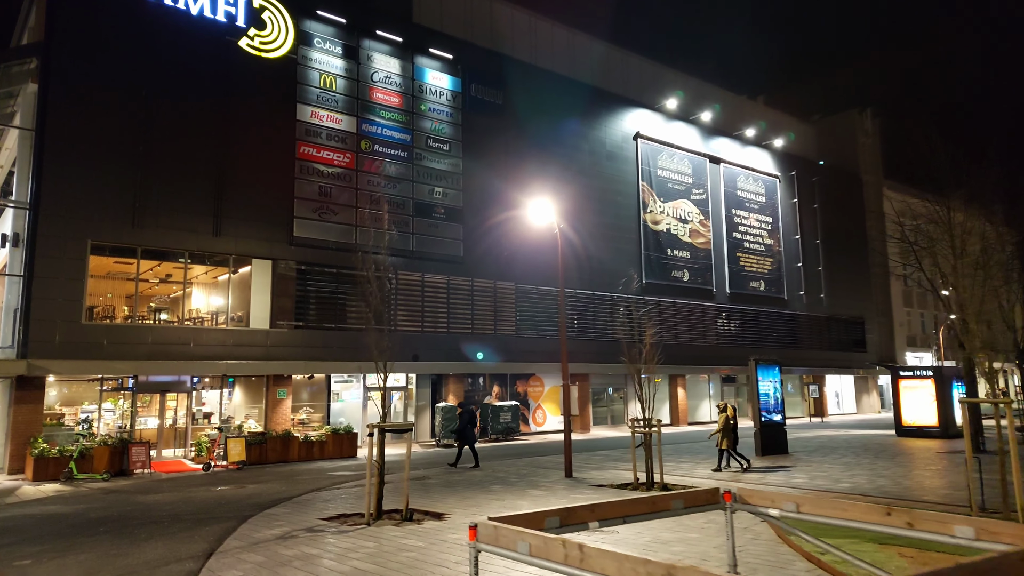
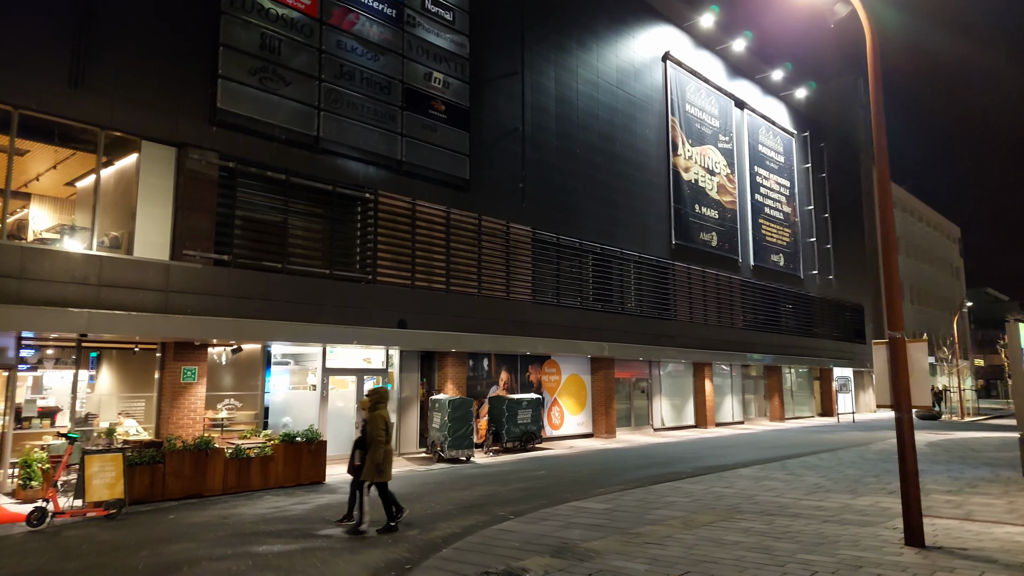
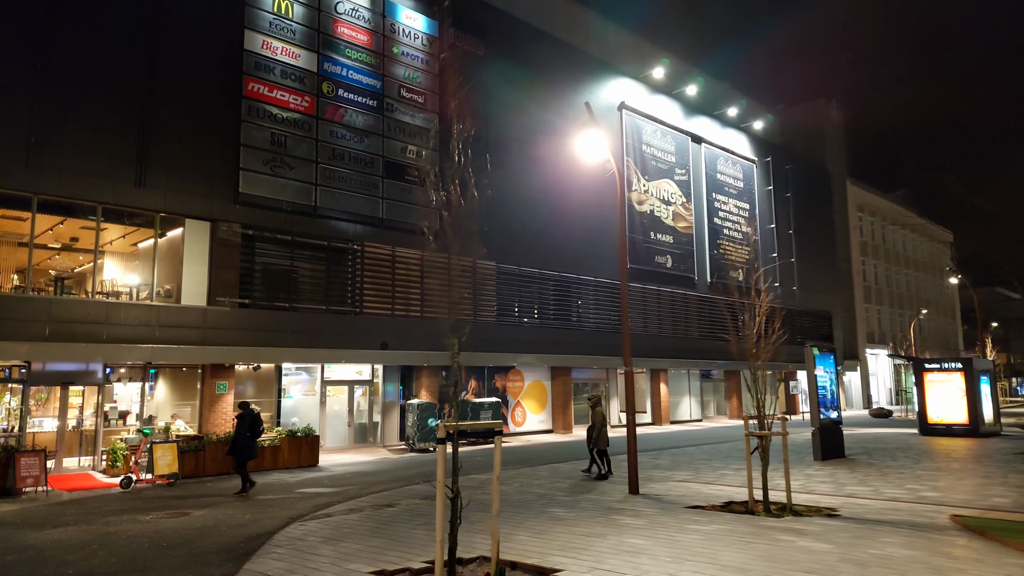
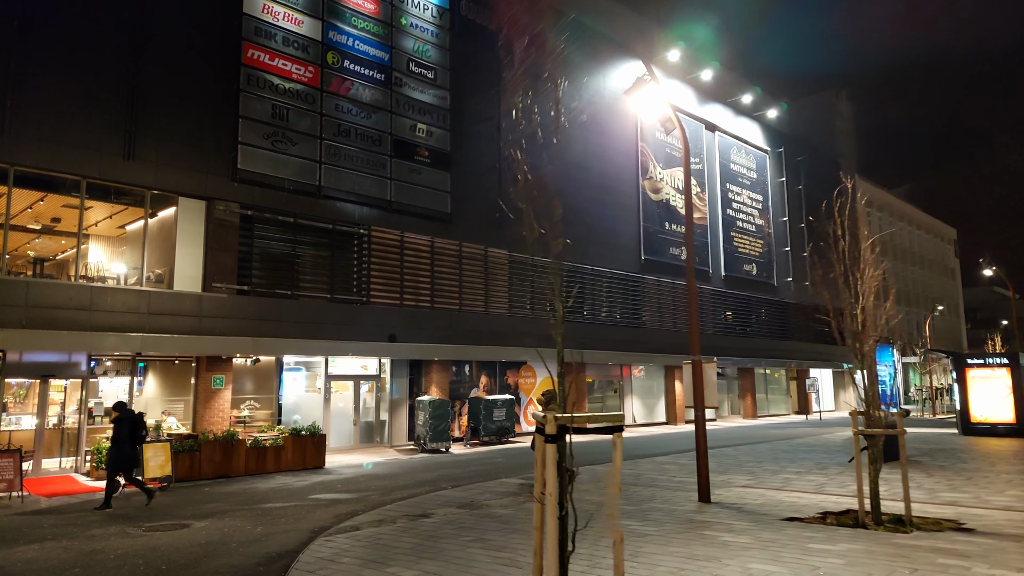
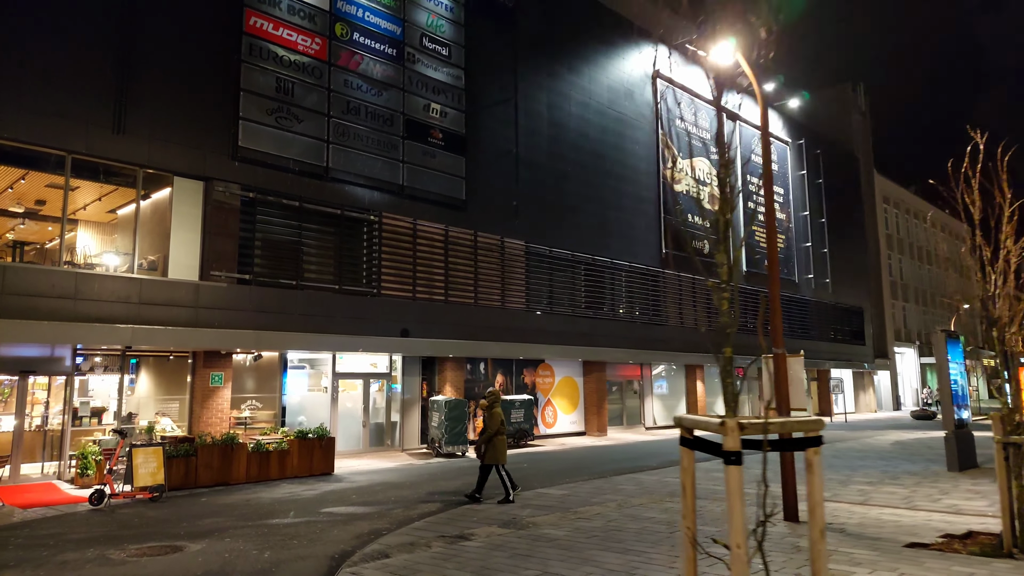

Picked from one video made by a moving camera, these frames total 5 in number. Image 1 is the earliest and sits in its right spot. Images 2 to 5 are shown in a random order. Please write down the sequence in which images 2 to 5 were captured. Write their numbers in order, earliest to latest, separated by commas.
3, 4, 5, 2
